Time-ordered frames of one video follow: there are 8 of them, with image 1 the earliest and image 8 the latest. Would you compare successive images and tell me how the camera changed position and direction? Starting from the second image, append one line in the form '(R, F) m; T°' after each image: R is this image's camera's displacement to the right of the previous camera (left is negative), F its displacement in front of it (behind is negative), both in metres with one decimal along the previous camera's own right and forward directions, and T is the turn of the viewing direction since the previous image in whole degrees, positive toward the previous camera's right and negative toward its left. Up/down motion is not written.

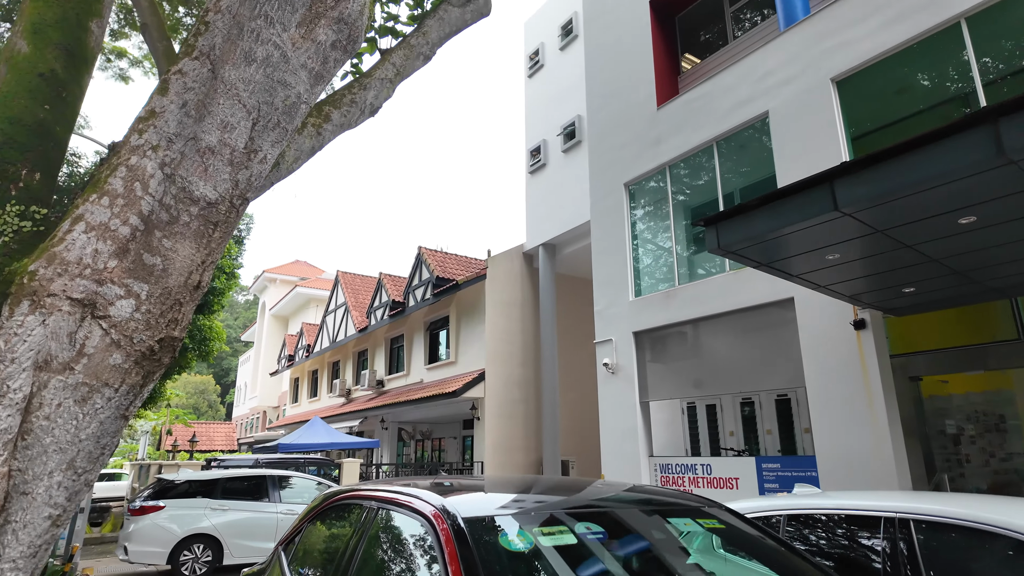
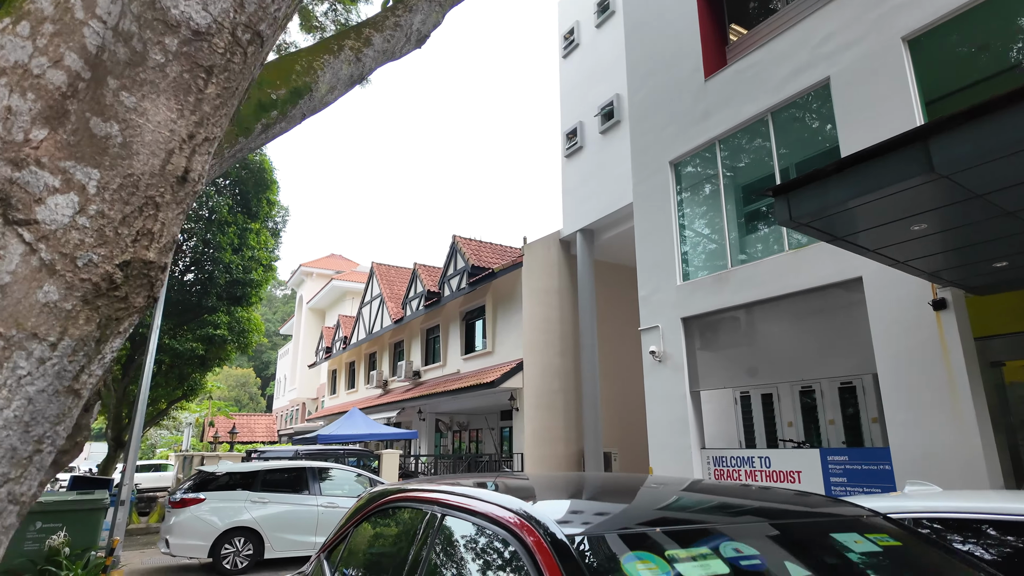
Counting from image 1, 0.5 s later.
(-0.2, +0.4) m; -3°
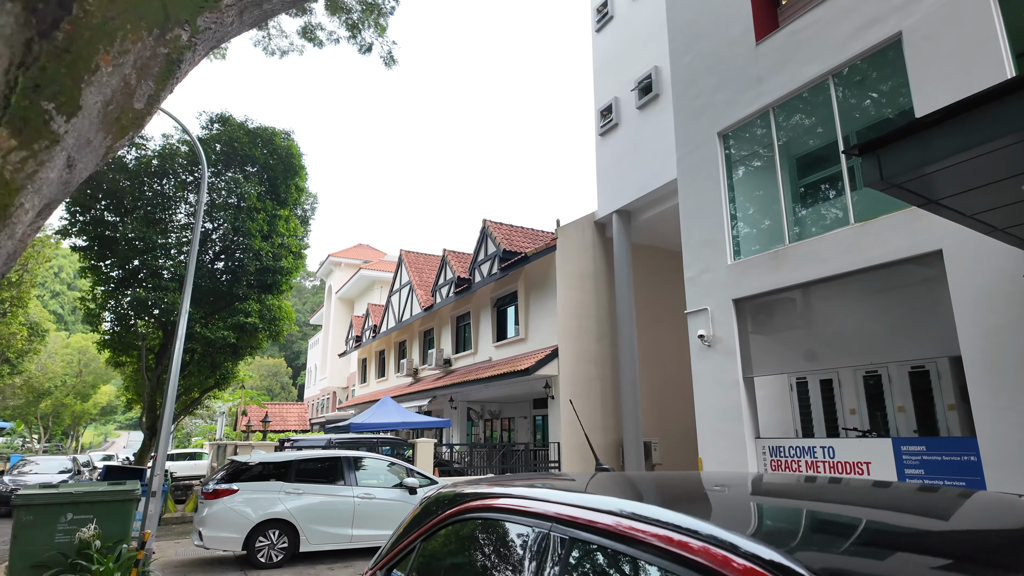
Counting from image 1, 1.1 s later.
(-0.2, +0.5) m; -2°
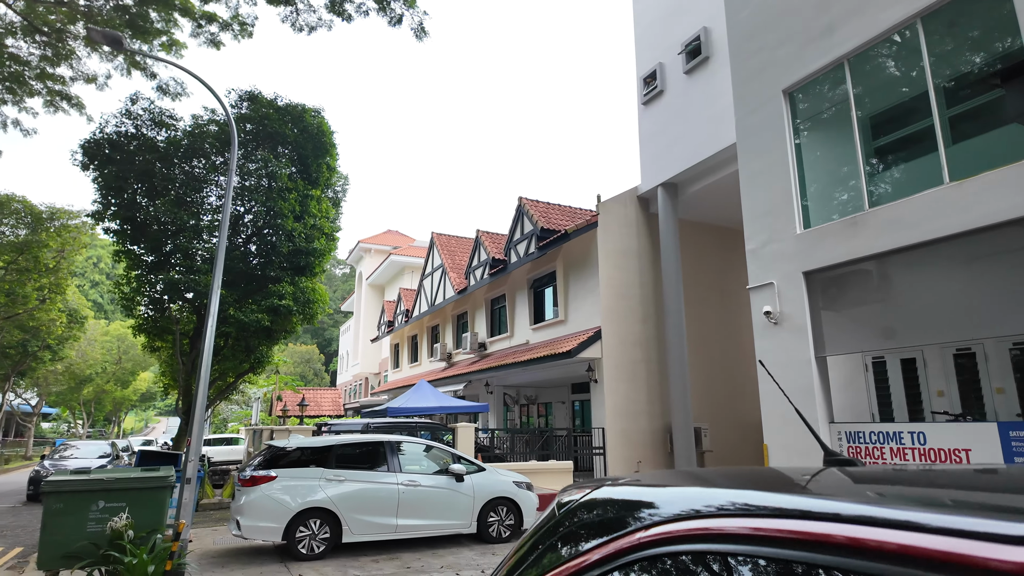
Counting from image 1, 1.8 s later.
(-0.3, +0.6) m; -3°
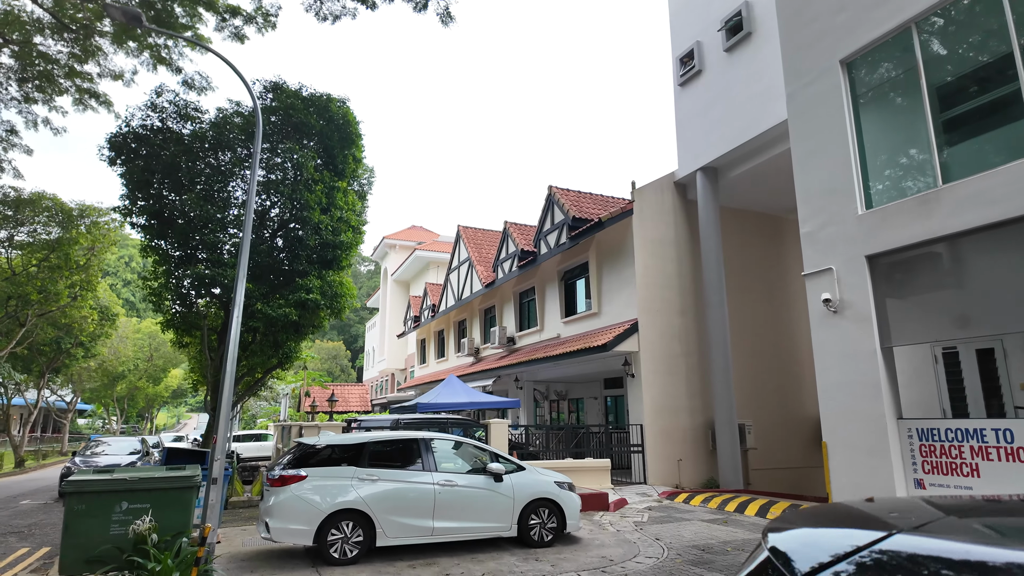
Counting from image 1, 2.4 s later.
(-0.2, +0.5) m; -2°
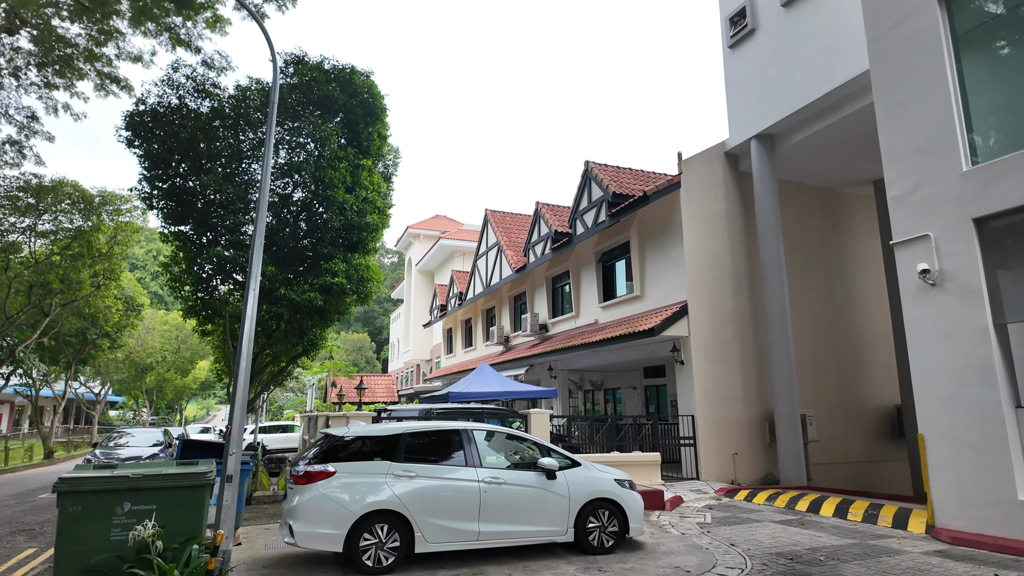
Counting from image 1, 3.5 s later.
(-0.3, +0.9) m; -2°
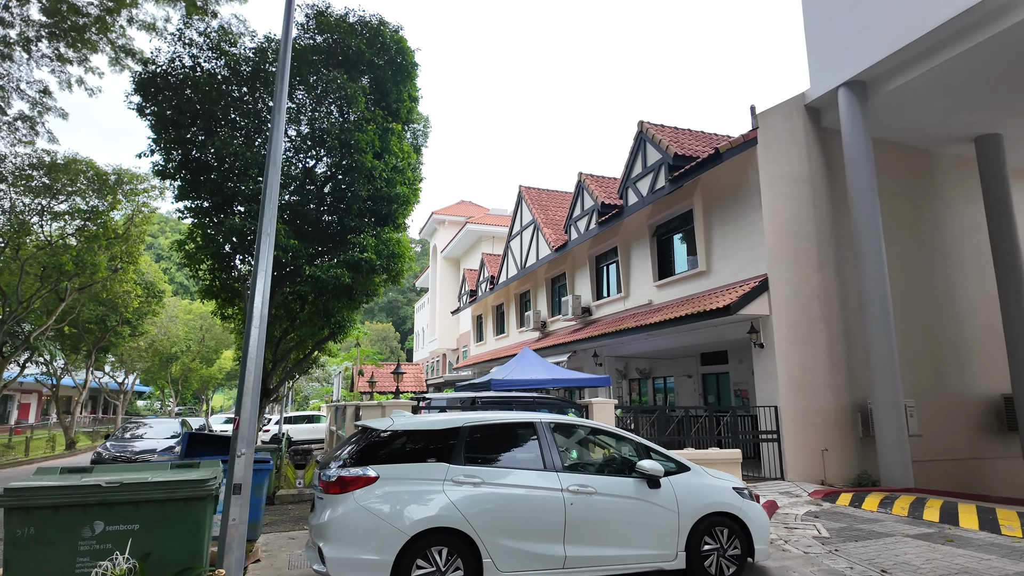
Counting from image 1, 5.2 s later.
(-0.6, +1.5) m; -2°
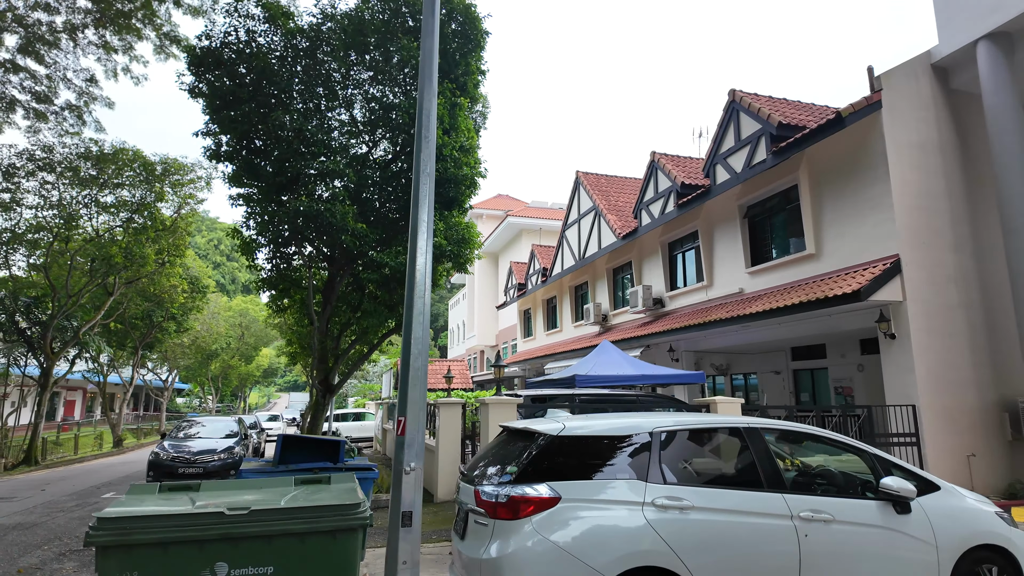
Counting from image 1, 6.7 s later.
(-1.1, +1.1) m; -2°
